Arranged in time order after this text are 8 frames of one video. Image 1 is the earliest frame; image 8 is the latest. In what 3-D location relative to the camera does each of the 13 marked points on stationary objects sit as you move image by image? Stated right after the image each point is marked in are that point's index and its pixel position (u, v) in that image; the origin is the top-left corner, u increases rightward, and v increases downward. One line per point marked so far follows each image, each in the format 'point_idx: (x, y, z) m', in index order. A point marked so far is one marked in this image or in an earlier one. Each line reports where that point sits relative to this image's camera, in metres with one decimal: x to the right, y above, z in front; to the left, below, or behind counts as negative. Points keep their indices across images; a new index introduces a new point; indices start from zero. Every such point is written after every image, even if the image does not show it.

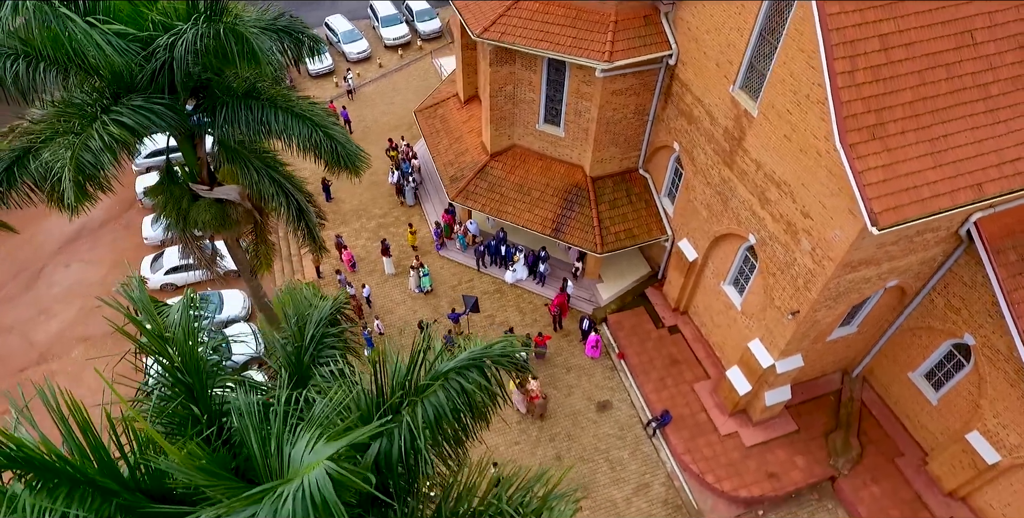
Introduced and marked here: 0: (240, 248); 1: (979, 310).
0: (-5.1, +0.2, +11.3) m
1: (+9.4, -1.0, +12.1) m
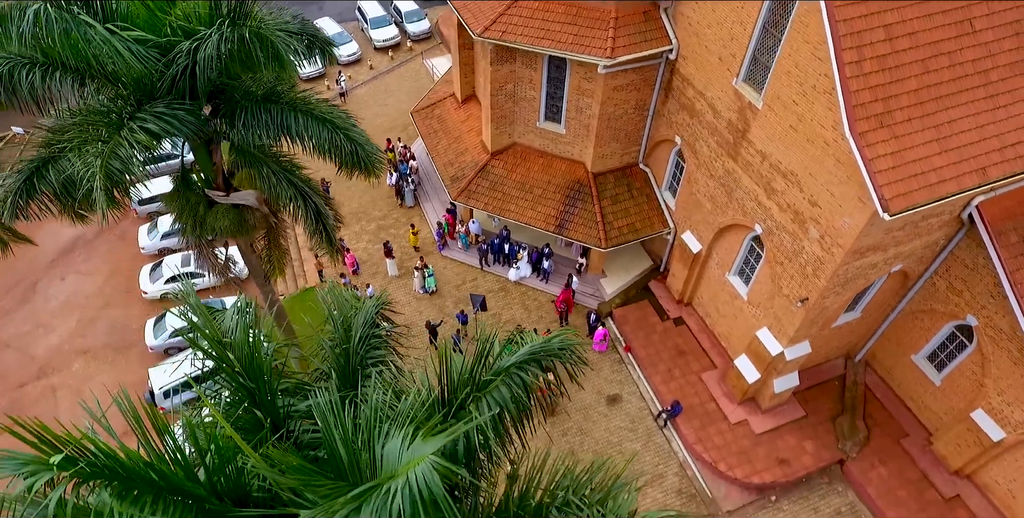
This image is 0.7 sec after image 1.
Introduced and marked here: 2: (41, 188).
0: (-4.9, +0.1, +11.2) m
1: (+9.7, -0.7, +12.4) m
2: (-6.2, +1.0, +7.9) m
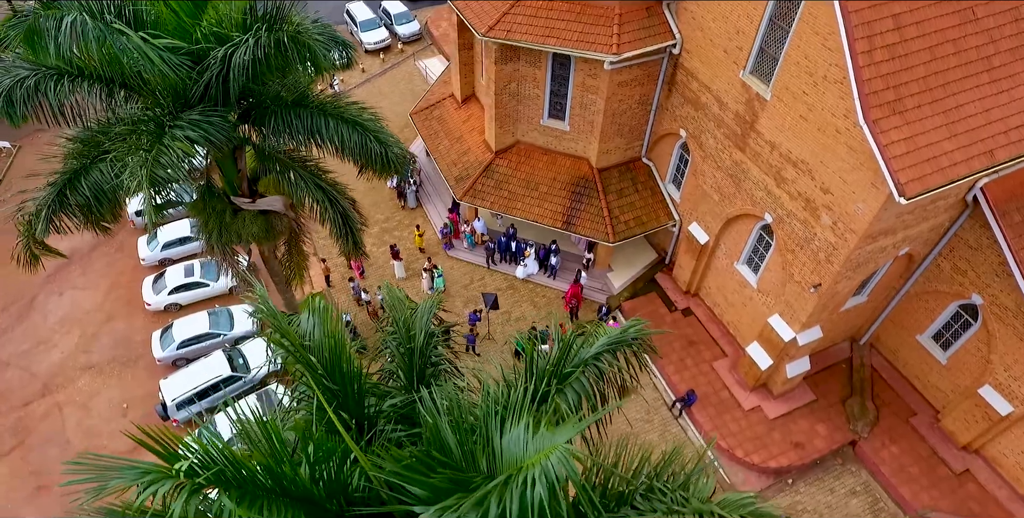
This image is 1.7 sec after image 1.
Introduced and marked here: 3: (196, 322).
0: (-4.4, 0.0, +11.2) m
1: (+10.1, -0.3, +12.8) m
2: (-5.7, +0.8, +7.8) m
3: (-9.0, -1.8, +17.0) m
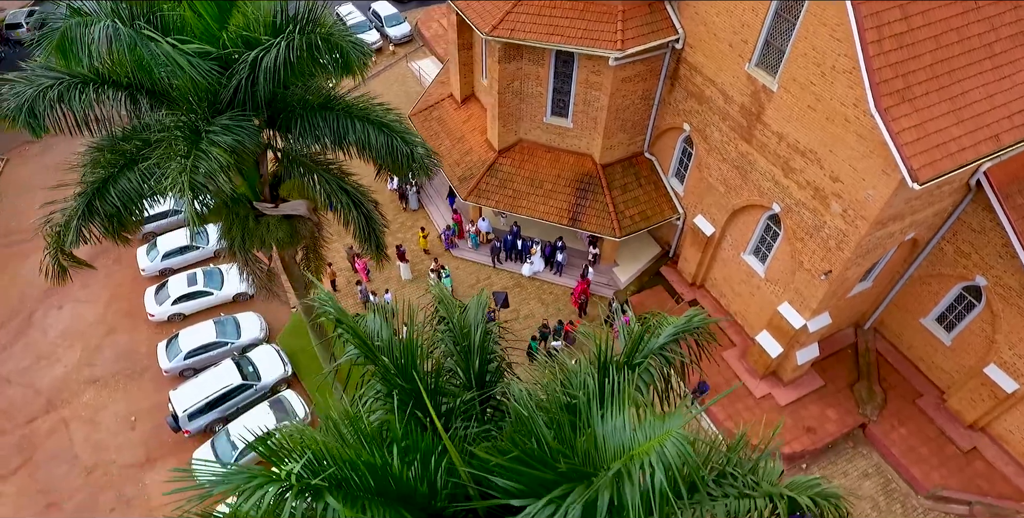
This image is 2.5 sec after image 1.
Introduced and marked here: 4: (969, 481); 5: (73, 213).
0: (-4.0, -0.1, +11.1) m
1: (+10.4, +0.1, +13.1) m
2: (-5.2, +0.7, +7.7) m
3: (-8.7, -2.0, +16.8) m
4: (+10.9, -5.3, +14.4) m
5: (-5.5, +0.6, +7.6) m
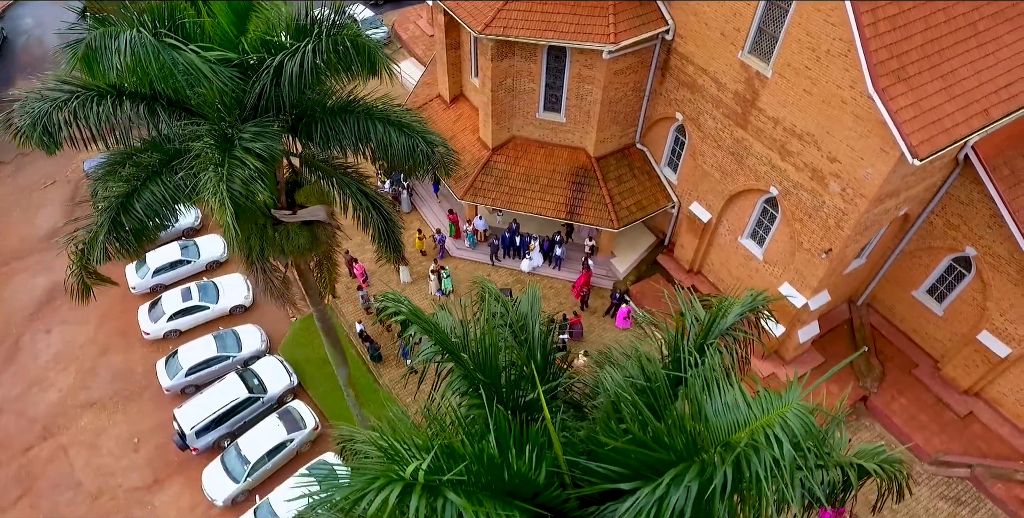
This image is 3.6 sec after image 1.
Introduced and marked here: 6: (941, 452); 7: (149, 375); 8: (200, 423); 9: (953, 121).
0: (-3.7, -0.2, +11.0) m
1: (+10.6, +0.8, +13.7) m
2: (-4.8, +0.5, +7.5) m
3: (-8.6, -2.4, +16.5) m
4: (+11.3, -4.6, +14.9) m
5: (-5.1, +0.4, +7.4) m
6: (+10.6, -4.8, +14.9) m
7: (-10.3, -3.3, +17.1) m
8: (-7.8, -4.1, +15.0) m
9: (+8.1, +2.6, +11.1) m
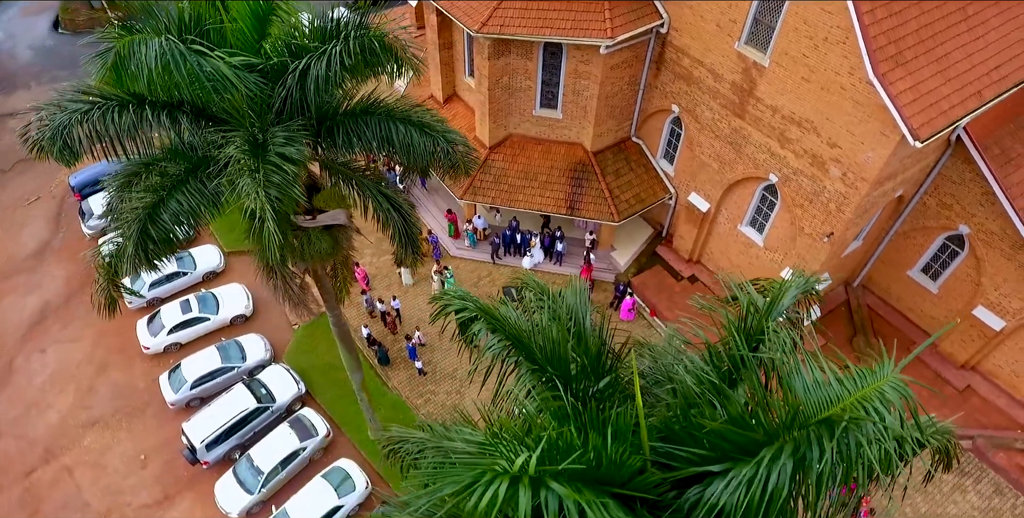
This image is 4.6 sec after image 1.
0: (-3.4, -0.3, +10.9) m
1: (+10.8, +1.3, +14.1) m
2: (-4.4, +0.4, +7.4) m
3: (-8.3, -2.7, +16.3) m
4: (+11.7, -4.0, +15.4) m
5: (-4.7, +0.2, +7.3) m
6: (+11.0, -4.2, +15.3) m
7: (-10.1, -3.7, +16.8) m
8: (-7.4, -4.4, +14.8) m
9: (+8.3, +3.0, +11.4) m
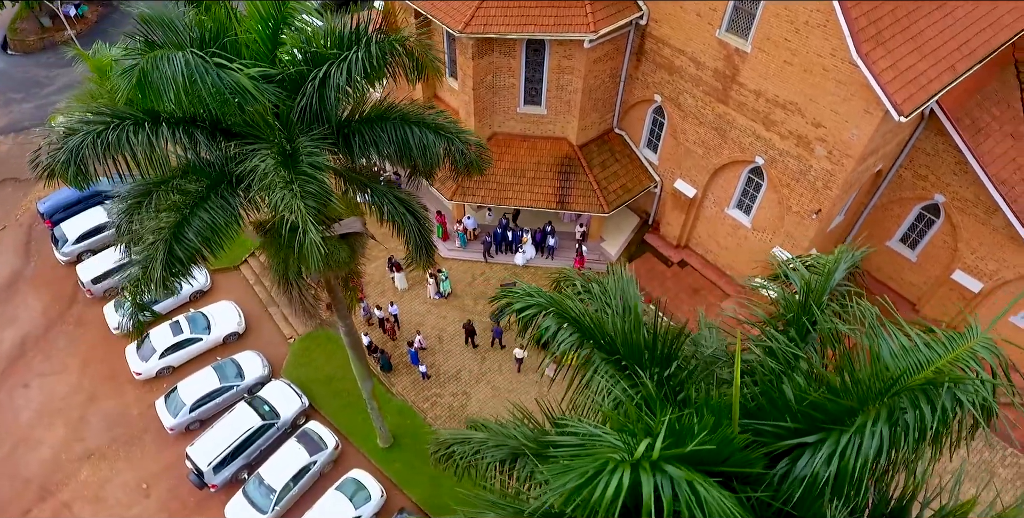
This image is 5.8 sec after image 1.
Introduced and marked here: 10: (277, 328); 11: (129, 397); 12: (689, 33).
0: (-3.2, -0.5, +10.8) m
1: (+10.6, +2.1, +14.8) m
2: (-4.0, +0.1, +7.2) m
3: (-8.2, -3.2, +15.9) m
4: (+11.9, -3.2, +16.2) m
5: (-4.3, 0.0, +7.1) m
6: (+11.2, -3.4, +16.1) m
7: (-9.9, -4.3, +16.3) m
8: (-7.1, -4.8, +14.5) m
9: (+8.2, +3.6, +12.0) m
10: (-7.1, -2.1, +18.0) m
11: (-10.6, -3.8, +16.7) m
12: (+4.3, +5.5, +14.7) m
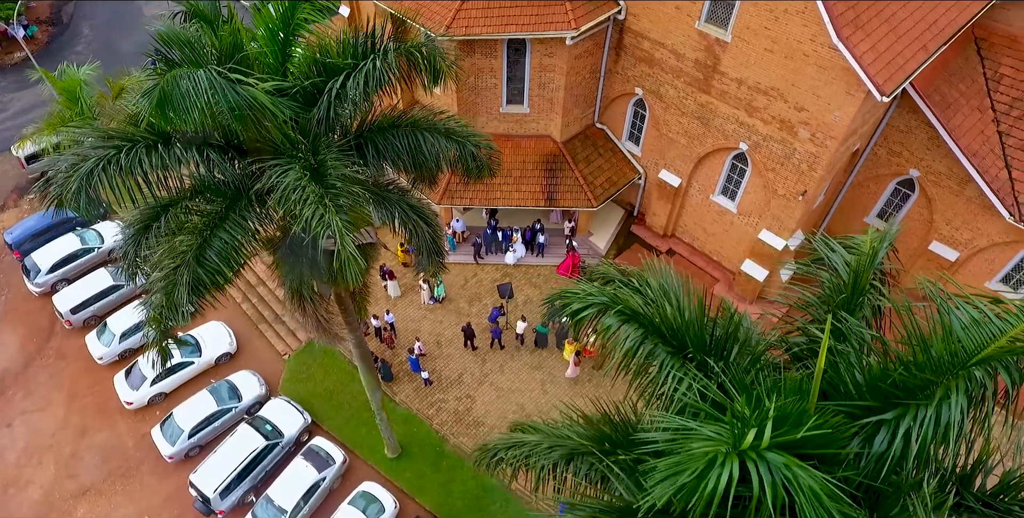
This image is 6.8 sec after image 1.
0: (-2.9, -0.7, +10.7) m
1: (+10.4, +2.8, +15.4) m
2: (-3.6, -0.2, +7.1) m
3: (-8.1, -3.8, +15.5) m
4: (+11.9, -2.3, +16.9) m
5: (-3.9, -0.3, +6.9) m
6: (+11.2, -2.6, +16.7) m
7: (-9.7, -5.0, +15.8) m
8: (-6.8, -5.3, +14.1) m
9: (+8.1, +4.1, +12.4) m
10: (-7.1, -2.5, +17.7) m
11: (-10.5, -4.5, +16.1) m
12: (+3.9, +5.8, +14.9) m
